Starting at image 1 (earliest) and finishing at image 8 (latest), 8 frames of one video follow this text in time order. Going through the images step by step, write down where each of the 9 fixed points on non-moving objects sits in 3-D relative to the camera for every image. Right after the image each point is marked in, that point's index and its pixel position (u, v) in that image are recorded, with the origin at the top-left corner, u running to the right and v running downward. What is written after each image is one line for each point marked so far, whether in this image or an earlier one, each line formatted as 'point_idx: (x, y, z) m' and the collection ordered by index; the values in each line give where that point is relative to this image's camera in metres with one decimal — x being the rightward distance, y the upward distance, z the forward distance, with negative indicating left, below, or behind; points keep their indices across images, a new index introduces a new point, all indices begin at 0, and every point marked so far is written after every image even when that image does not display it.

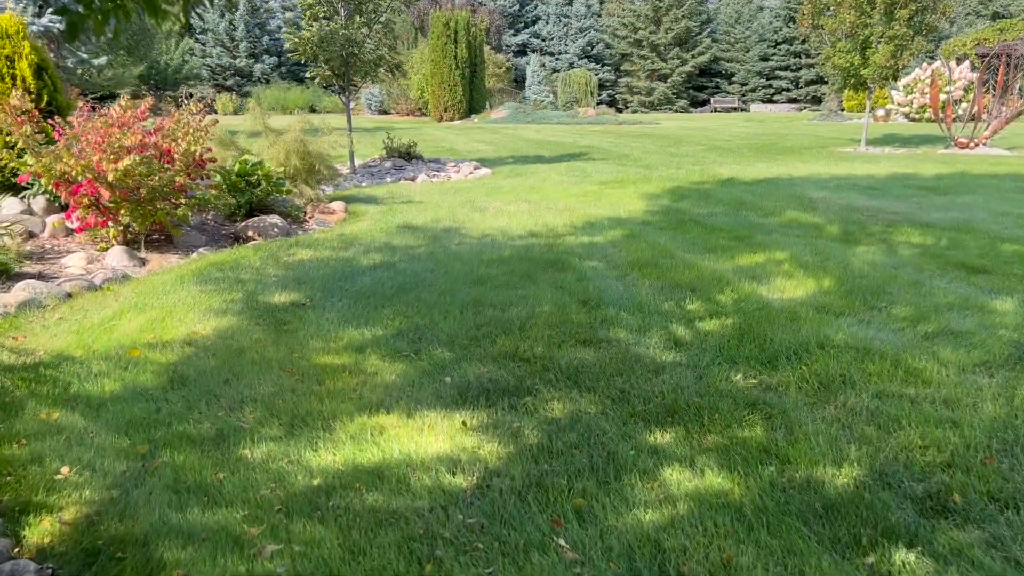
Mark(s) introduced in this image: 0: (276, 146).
0: (-1.9, +1.1, +6.8) m
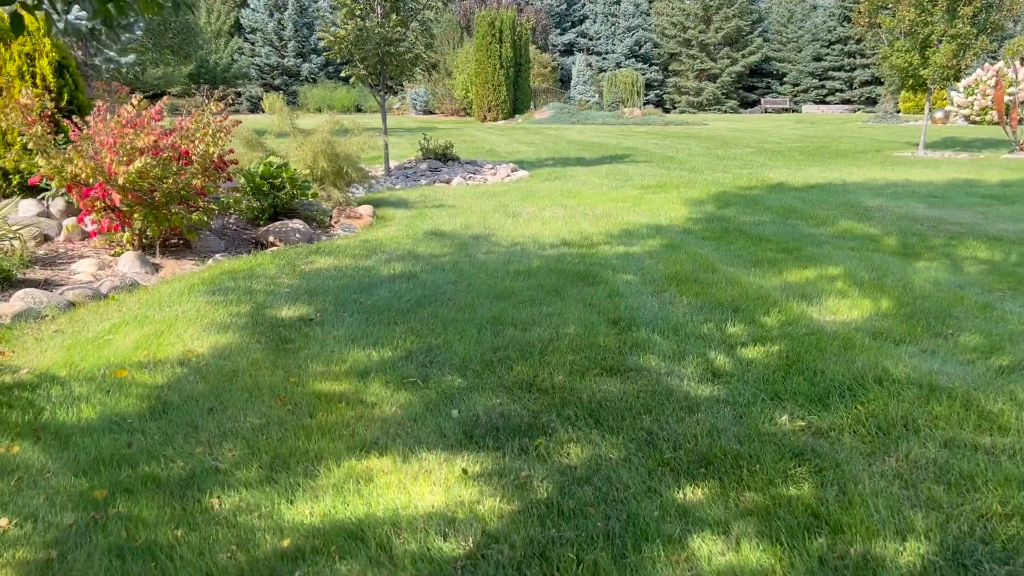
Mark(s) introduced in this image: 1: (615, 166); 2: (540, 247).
0: (-1.6, +1.1, +6.6) m
1: (+1.3, +1.5, +10.9) m
2: (+0.2, +0.3, +5.3) m
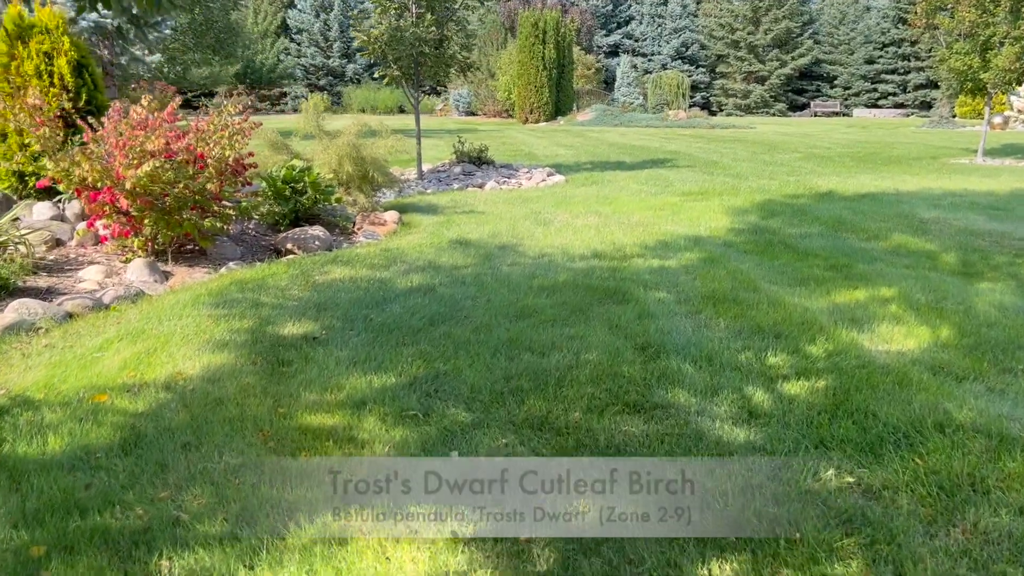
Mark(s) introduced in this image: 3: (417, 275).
0: (-1.4, +1.0, +6.4) m
1: (+1.8, +1.4, +10.5) m
2: (+0.3, +0.2, +5.0) m
3: (-0.5, +0.1, +4.6) m
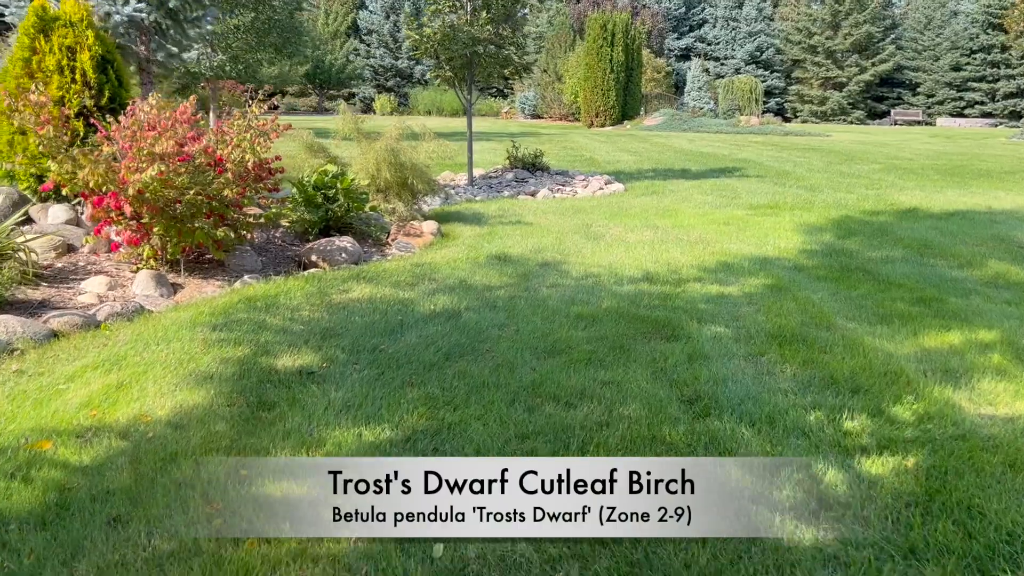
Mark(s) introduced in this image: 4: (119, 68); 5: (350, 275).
0: (-1.0, +0.9, +6.0) m
1: (+2.4, +1.2, +9.9) m
2: (+0.5, 0.0, +4.5) m
3: (-0.3, 0.0, +4.1) m
4: (-2.4, +1.3, +5.3) m
5: (-0.8, +0.1, +4.5) m
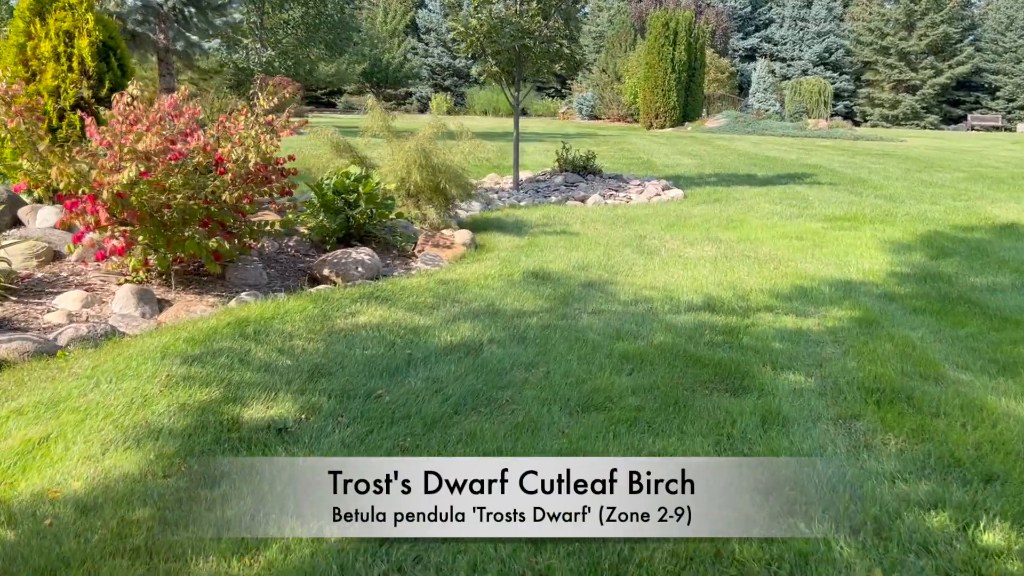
0: (-0.7, +0.8, +5.4) m
1: (+2.9, +1.0, +9.1) m
2: (+0.7, -0.1, +3.8) m
3: (-0.2, -0.1, +3.5) m
4: (-2.2, +1.3, +4.8) m
5: (-0.7, 0.0, +3.9) m
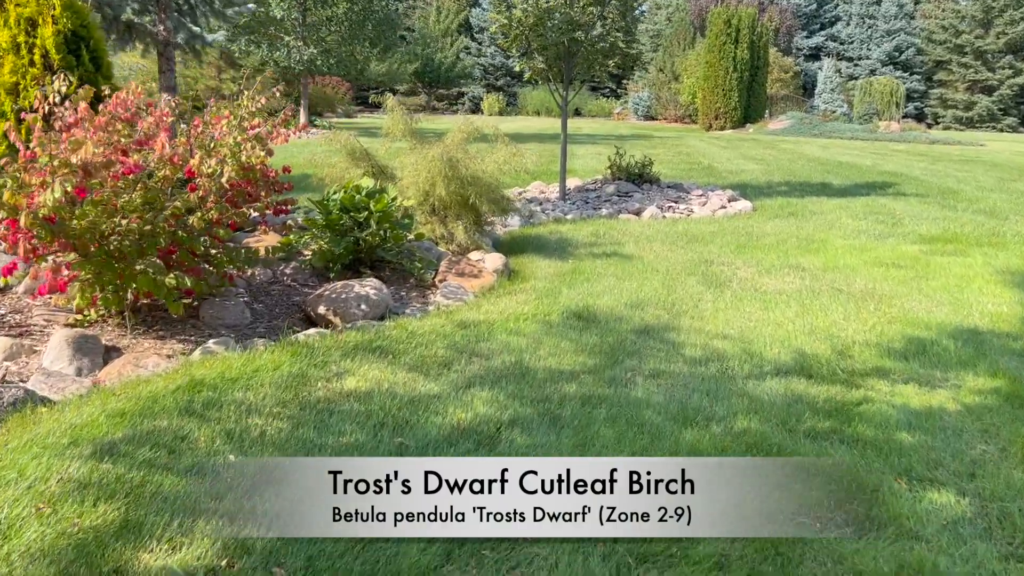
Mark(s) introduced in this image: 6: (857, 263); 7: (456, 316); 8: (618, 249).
0: (-0.5, +0.7, +4.6) m
1: (+3.4, +0.8, +8.1) m
2: (+0.8, -0.3, +3.0) m
3: (-0.1, -0.3, +2.7) m
4: (-2.0, +1.1, +4.1) m
5: (-0.6, -0.2, +3.1) m
6: (+2.0, +0.1, +5.0) m
7: (-0.2, -0.1, +3.6) m
8: (+0.6, +0.2, +5.3) m
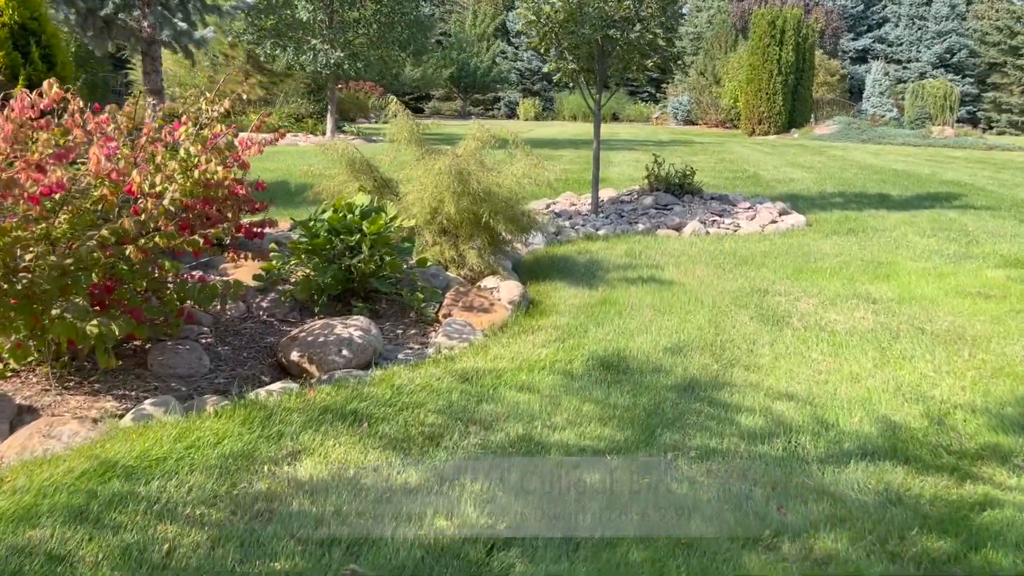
0: (-0.4, +0.5, +4.0) m
1: (+3.6, +0.6, +7.3) m
2: (+0.8, -0.4, +2.3) m
3: (-0.1, -0.5, +2.1) m
4: (-1.9, +1.0, +3.5) m
5: (-0.5, -0.3, +2.5) m
6: (+2.1, 0.0, +4.3) m
7: (-0.2, -0.3, +2.9) m
8: (+0.8, +0.1, +4.6) m
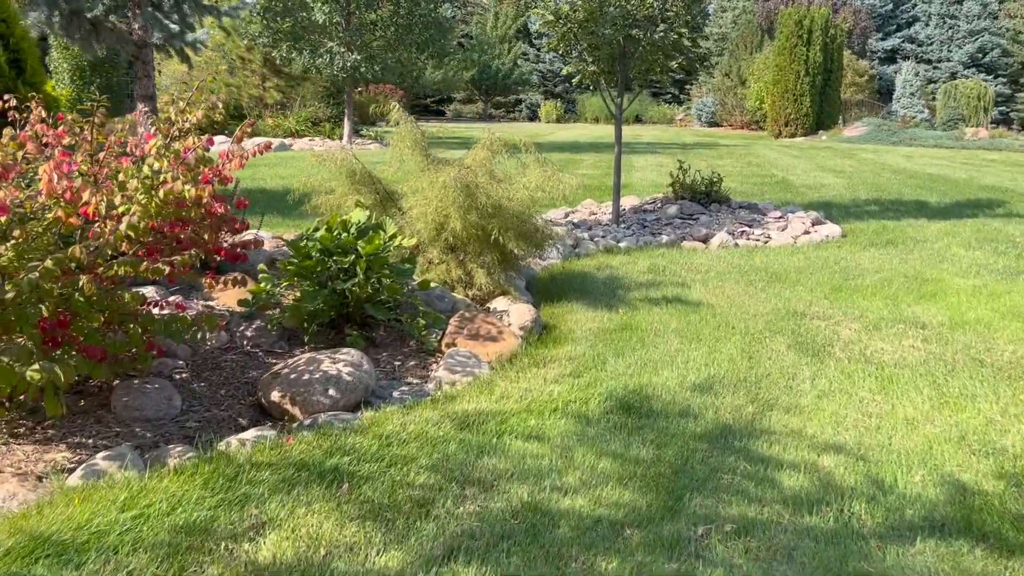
0: (-0.4, +0.4, +3.7) m
1: (+3.8, +0.5, +6.9) m
2: (+0.9, -0.5, +1.9) m
3: (-0.1, -0.6, +1.7) m
4: (-1.8, +0.9, +3.3) m
5: (-0.5, -0.4, +2.2) m
6: (+2.2, -0.1, +3.9) m
7: (-0.2, -0.4, +2.6) m
8: (+0.8, 0.0, +4.2) m
